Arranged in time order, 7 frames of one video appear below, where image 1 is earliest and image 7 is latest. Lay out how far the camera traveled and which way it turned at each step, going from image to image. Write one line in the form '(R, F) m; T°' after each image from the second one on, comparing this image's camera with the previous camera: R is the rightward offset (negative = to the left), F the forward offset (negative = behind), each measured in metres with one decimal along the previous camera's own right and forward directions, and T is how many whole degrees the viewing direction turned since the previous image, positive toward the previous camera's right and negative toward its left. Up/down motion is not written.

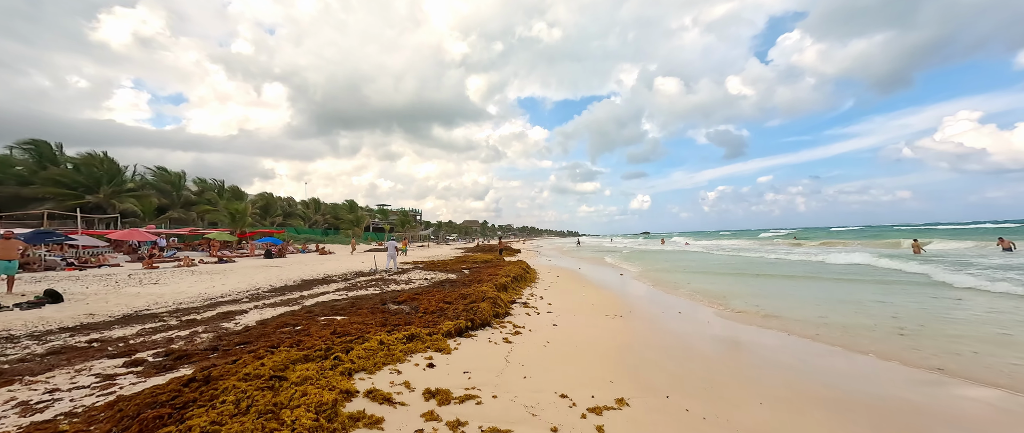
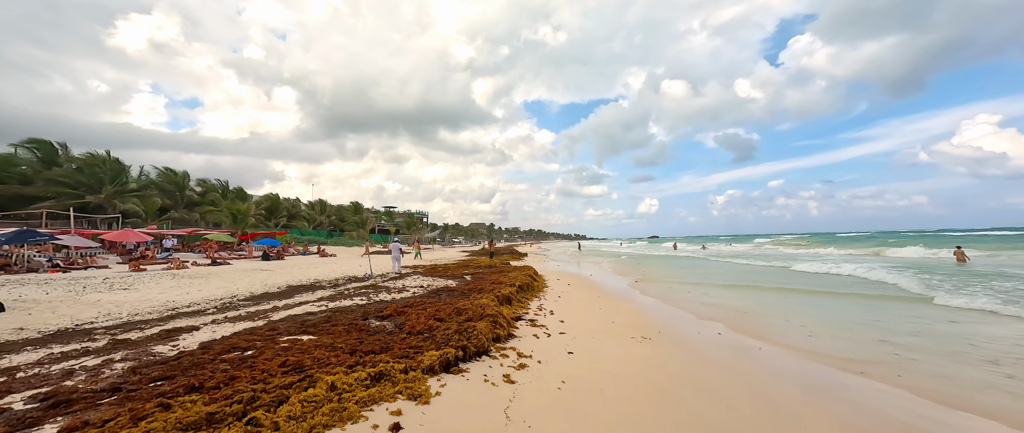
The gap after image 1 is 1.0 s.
(0.0, +1.3) m; -1°
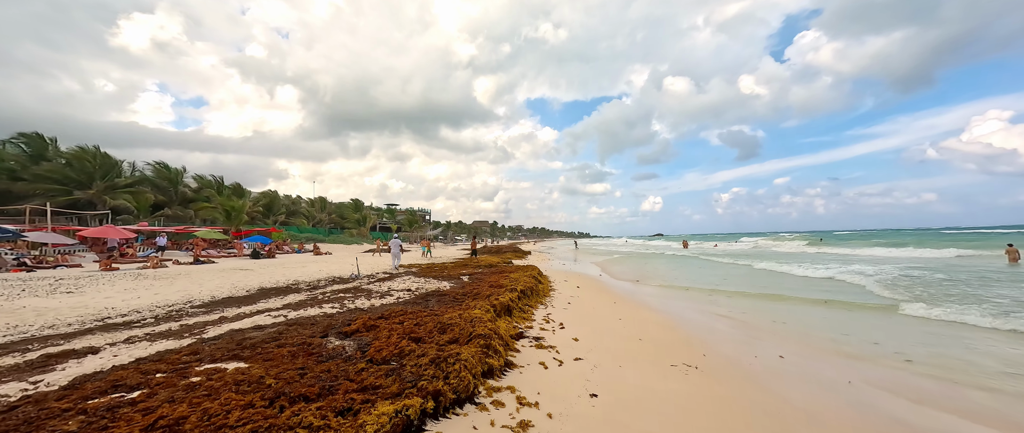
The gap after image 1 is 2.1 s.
(+0.1, +1.6) m; -1°
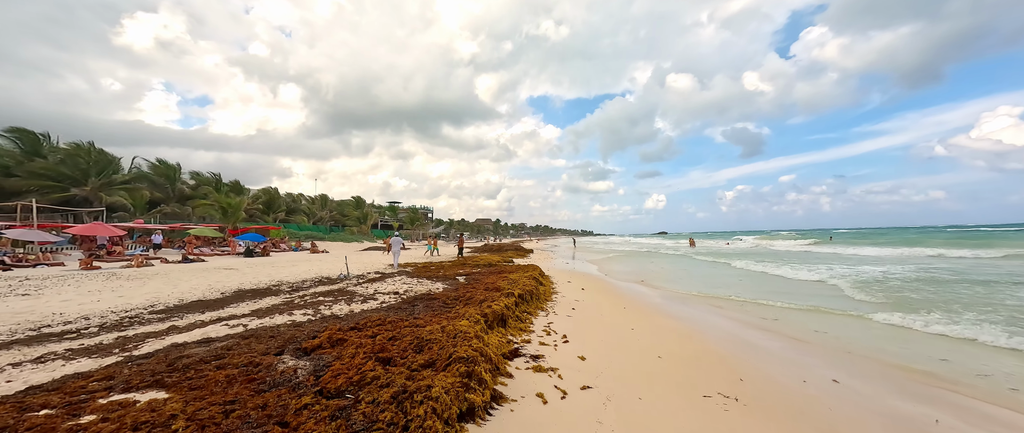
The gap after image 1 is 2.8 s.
(+0.1, +1.0) m; 0°
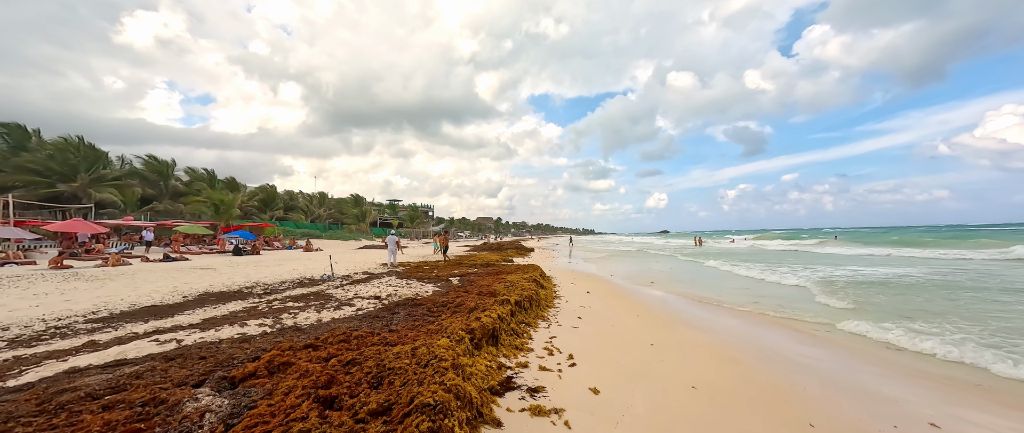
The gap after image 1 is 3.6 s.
(+0.1, +1.1) m; 0°
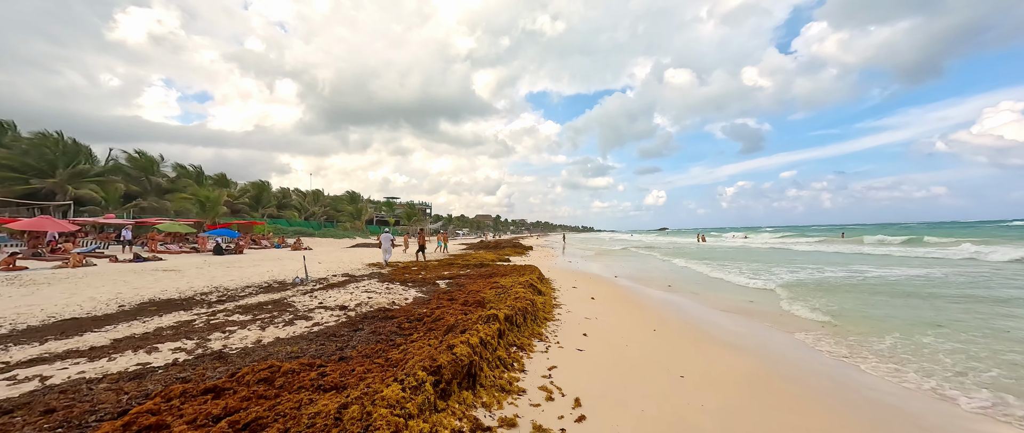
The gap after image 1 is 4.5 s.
(+0.1, +1.3) m; 0°
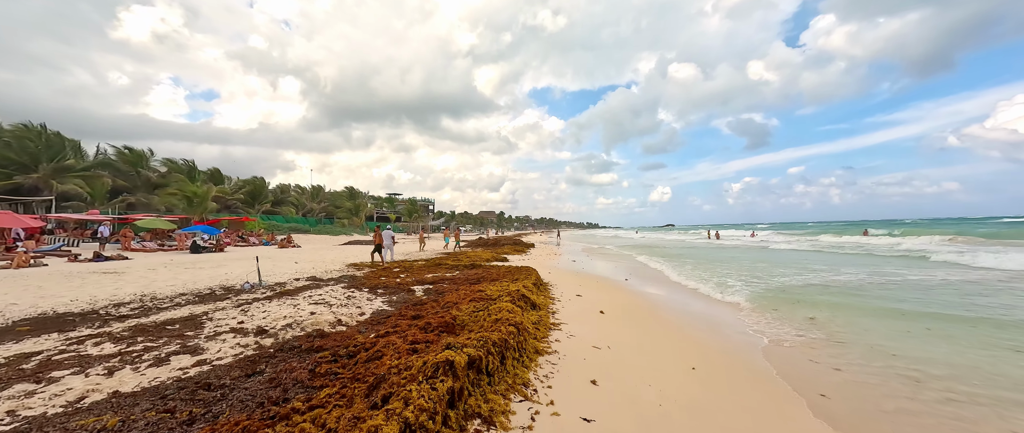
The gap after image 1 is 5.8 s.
(+0.4, +1.9) m; -1°
